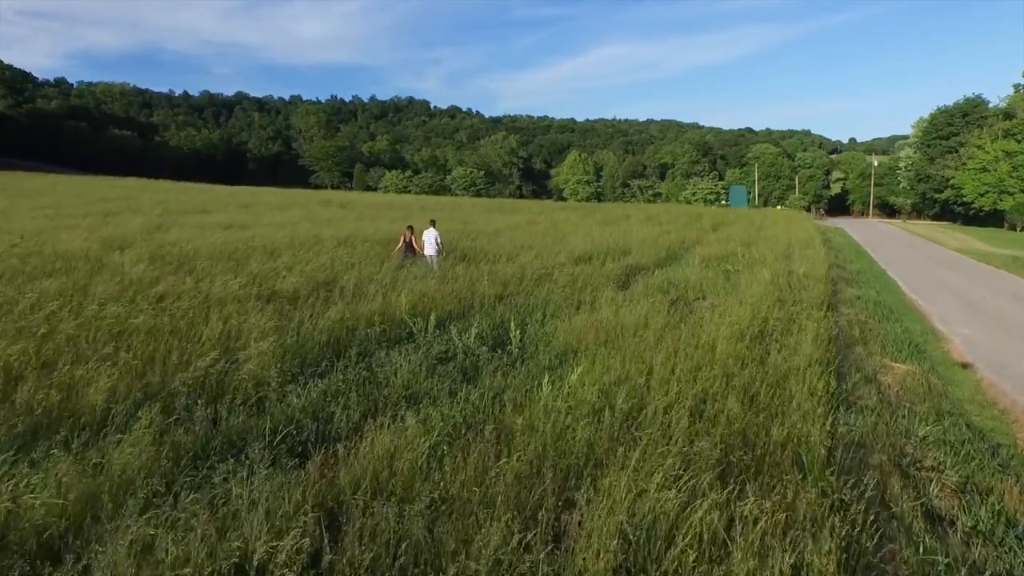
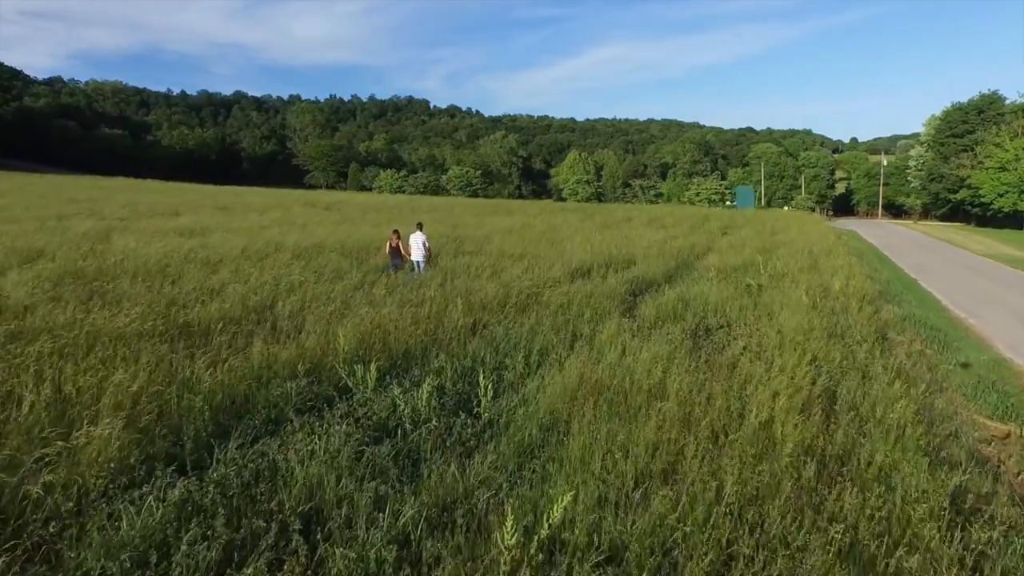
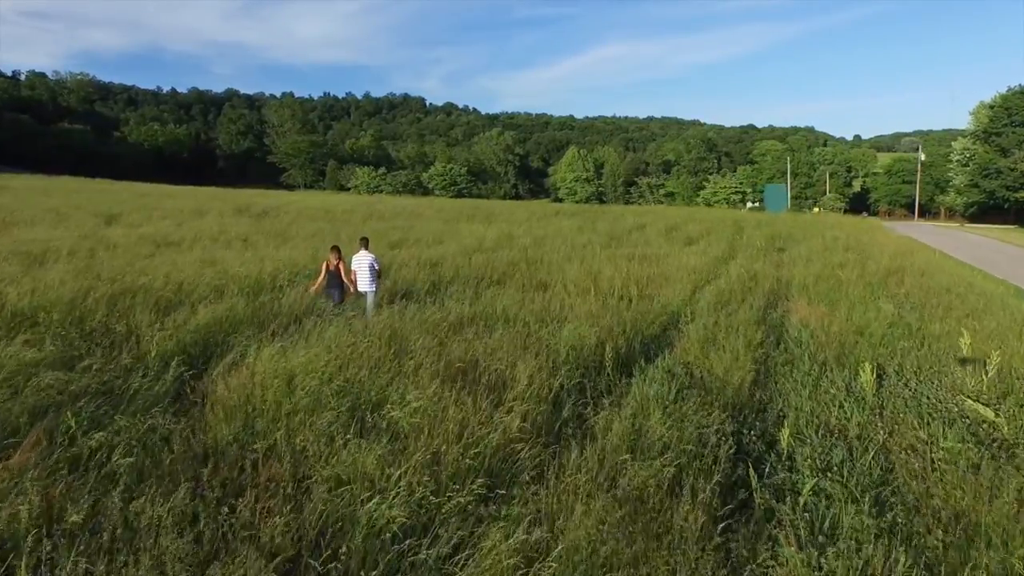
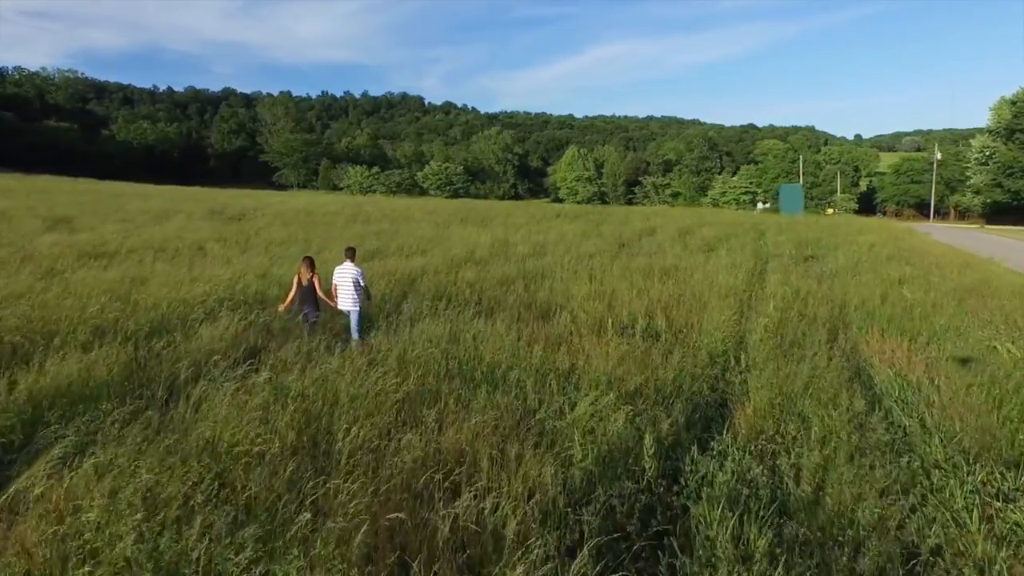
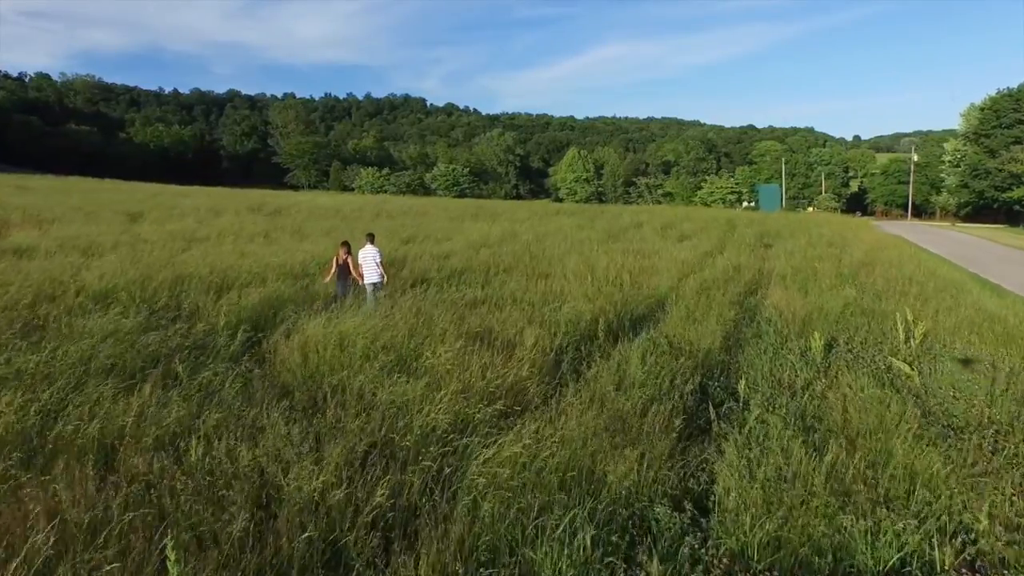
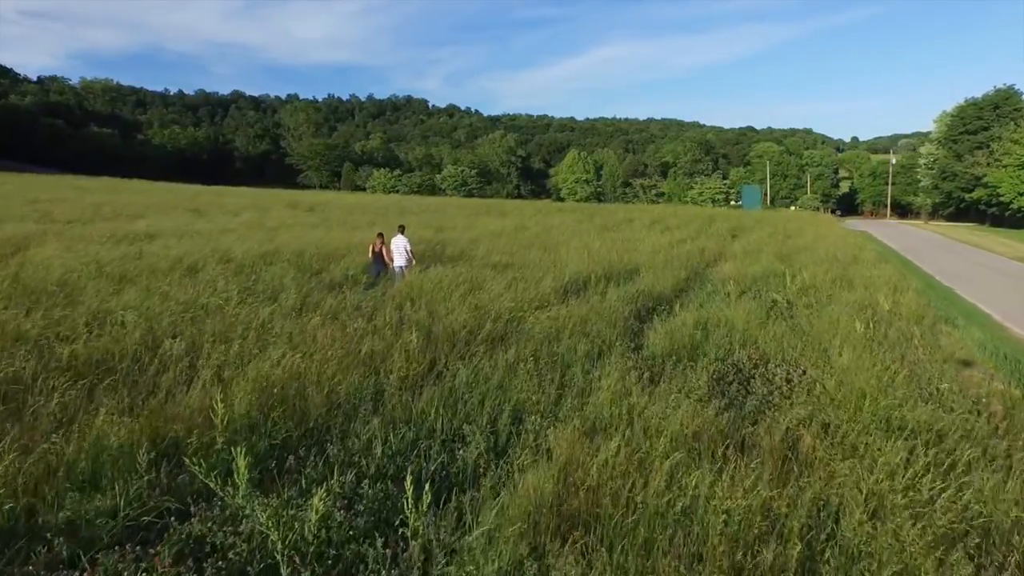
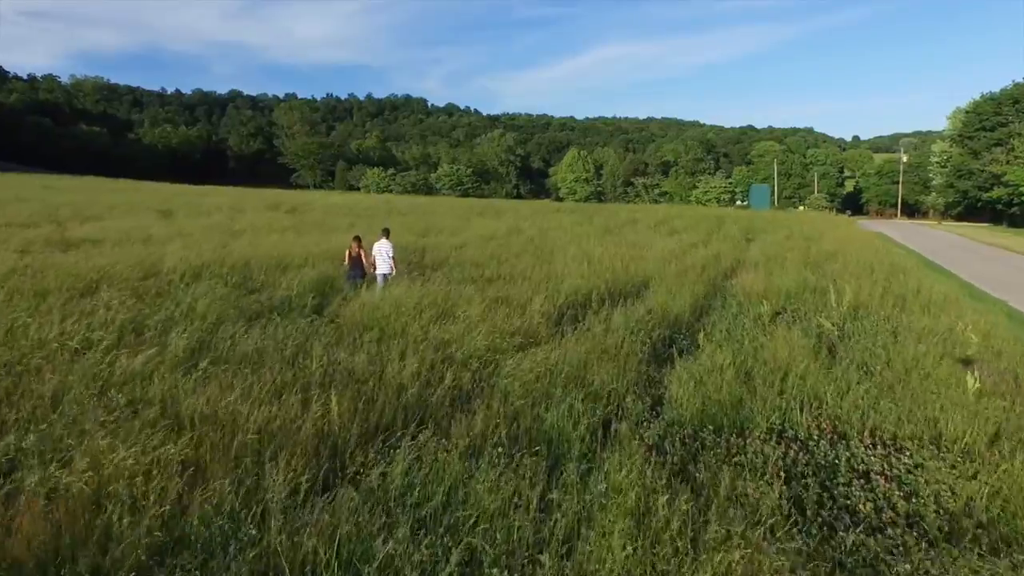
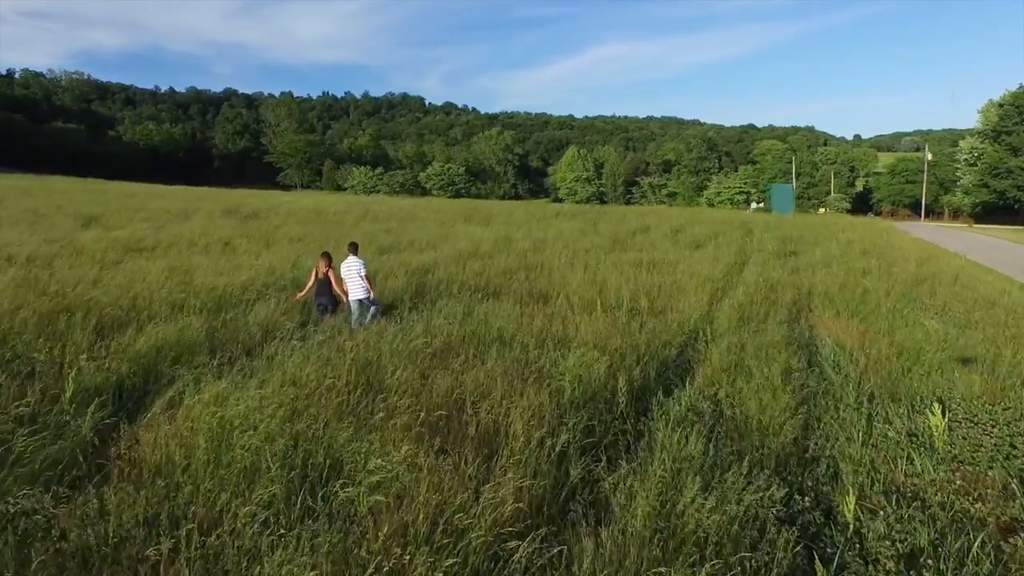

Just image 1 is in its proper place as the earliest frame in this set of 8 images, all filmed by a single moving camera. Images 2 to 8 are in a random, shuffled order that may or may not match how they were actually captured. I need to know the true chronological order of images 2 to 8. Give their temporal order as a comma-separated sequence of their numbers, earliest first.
2, 6, 7, 5, 3, 8, 4
